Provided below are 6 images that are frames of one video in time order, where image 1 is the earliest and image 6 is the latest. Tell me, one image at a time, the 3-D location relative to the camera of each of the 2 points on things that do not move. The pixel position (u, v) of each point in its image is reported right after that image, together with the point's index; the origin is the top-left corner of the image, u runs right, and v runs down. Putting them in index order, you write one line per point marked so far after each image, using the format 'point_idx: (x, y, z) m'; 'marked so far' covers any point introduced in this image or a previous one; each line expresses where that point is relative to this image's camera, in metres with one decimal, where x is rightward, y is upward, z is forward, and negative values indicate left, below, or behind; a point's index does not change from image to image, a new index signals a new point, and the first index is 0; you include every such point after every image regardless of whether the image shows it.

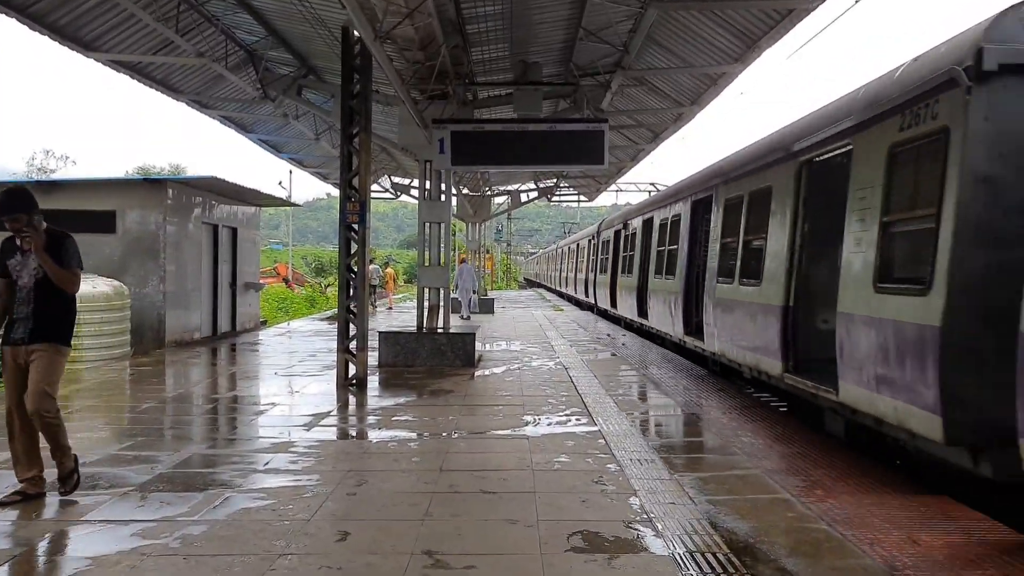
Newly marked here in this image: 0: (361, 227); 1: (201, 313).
0: (-1.9, +0.8, +9.1) m
1: (-6.4, -0.5, +14.9) m
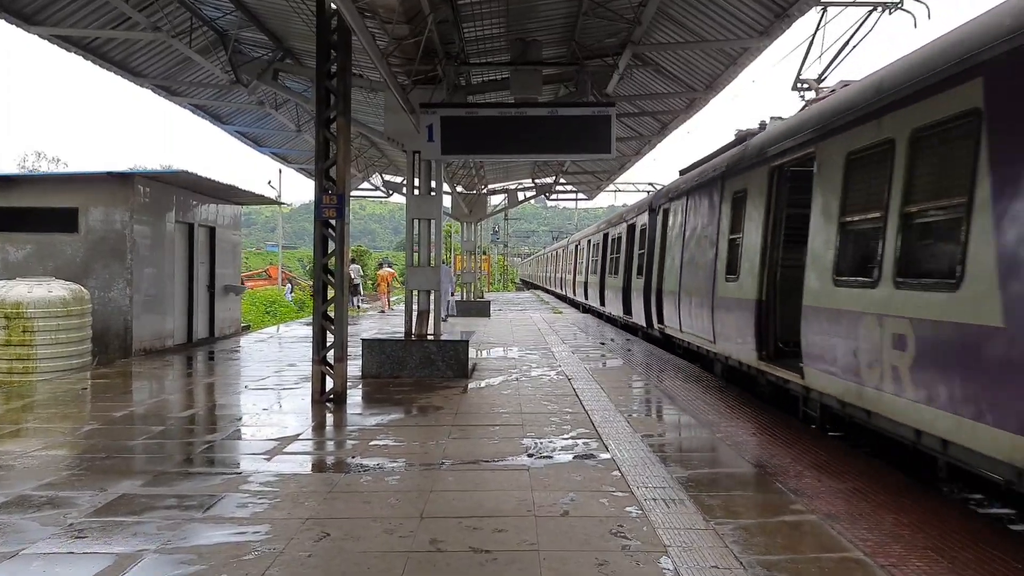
0: (-1.9, +0.7, +8.0) m
1: (-6.4, -0.6, +13.9) m
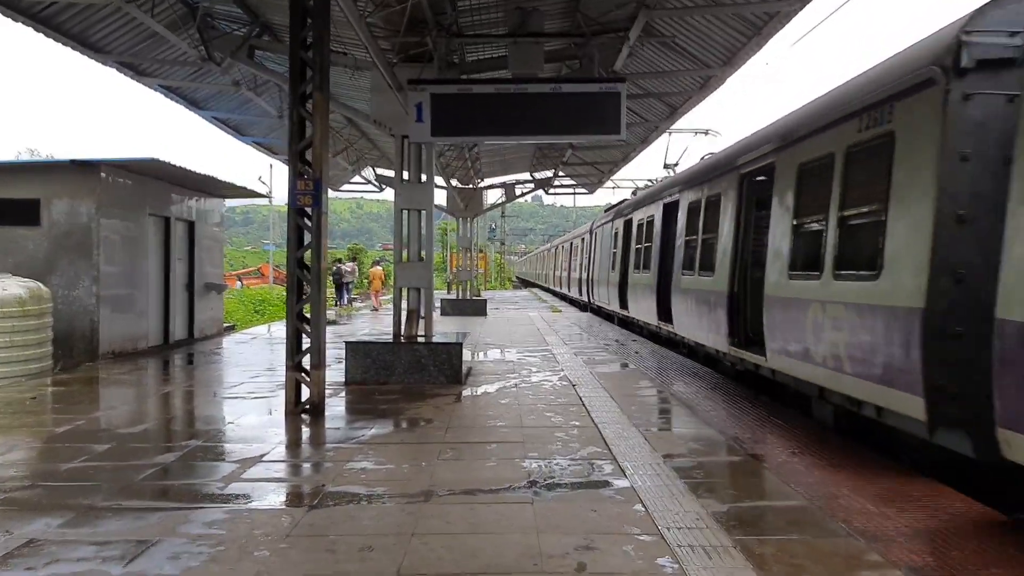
0: (-1.9, +0.8, +7.1) m
1: (-6.5, -0.5, +13.0) m
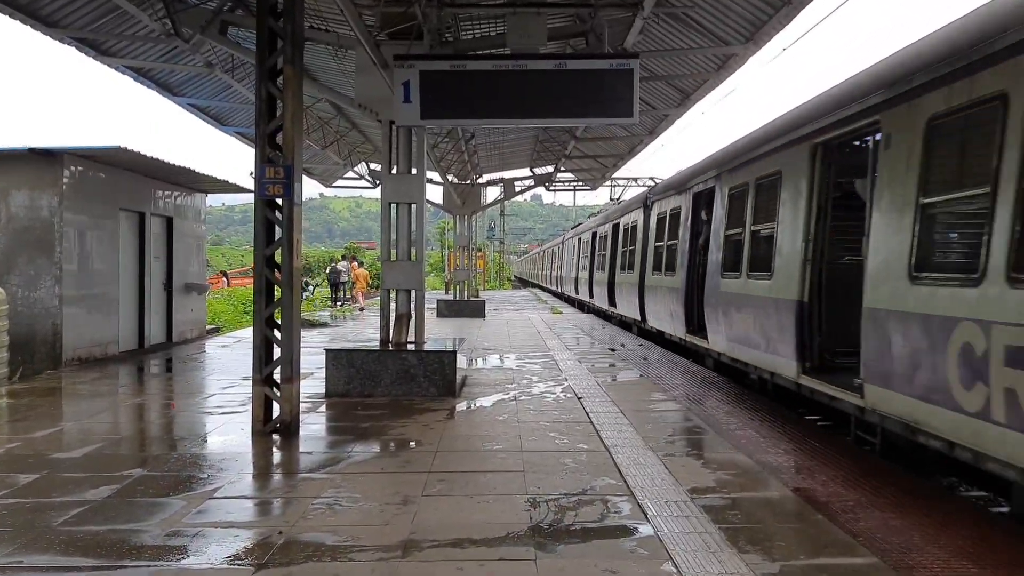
0: (-1.9, +0.7, +6.2) m
1: (-6.5, -0.5, +12.1) m
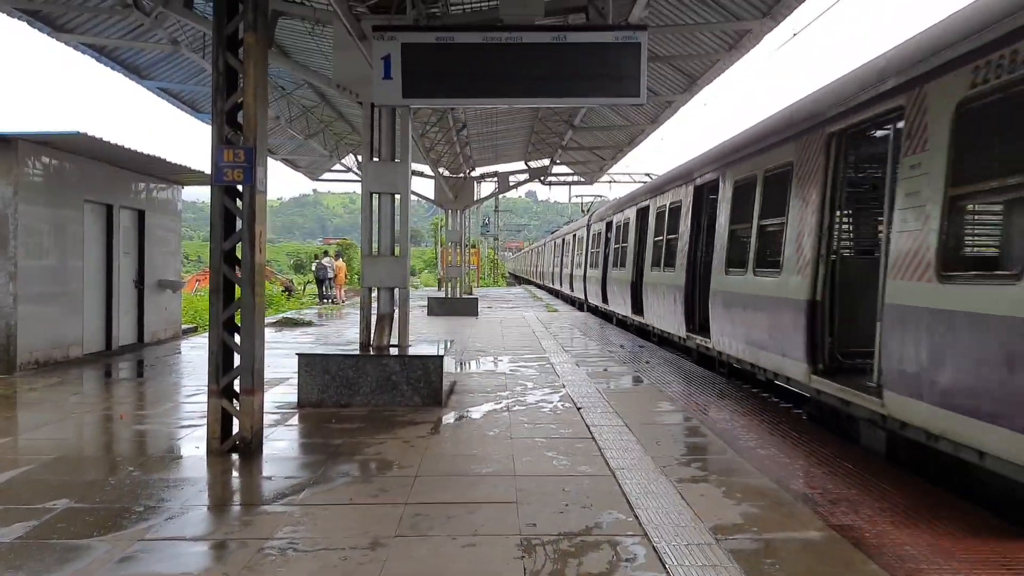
0: (-2.0, +0.7, +5.5) m
1: (-6.6, -0.5, +11.3) m
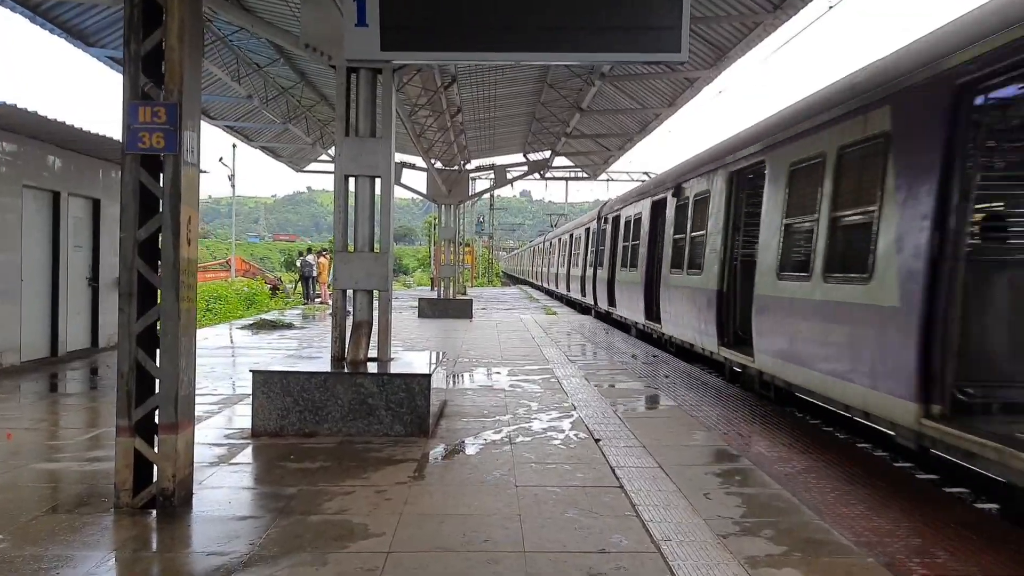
0: (-1.9, +0.7, +4.1) m
1: (-6.6, -0.5, +9.9) m
